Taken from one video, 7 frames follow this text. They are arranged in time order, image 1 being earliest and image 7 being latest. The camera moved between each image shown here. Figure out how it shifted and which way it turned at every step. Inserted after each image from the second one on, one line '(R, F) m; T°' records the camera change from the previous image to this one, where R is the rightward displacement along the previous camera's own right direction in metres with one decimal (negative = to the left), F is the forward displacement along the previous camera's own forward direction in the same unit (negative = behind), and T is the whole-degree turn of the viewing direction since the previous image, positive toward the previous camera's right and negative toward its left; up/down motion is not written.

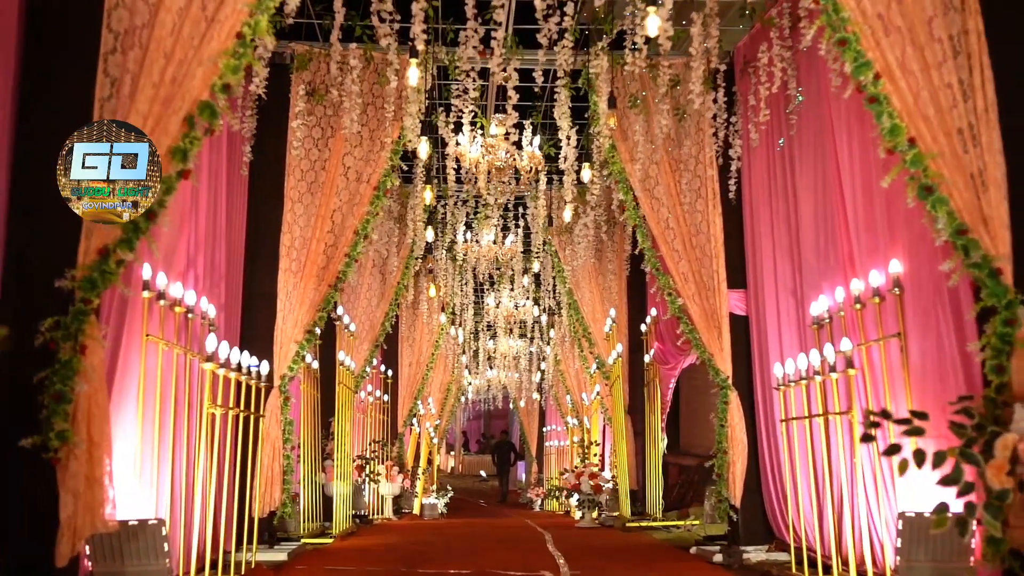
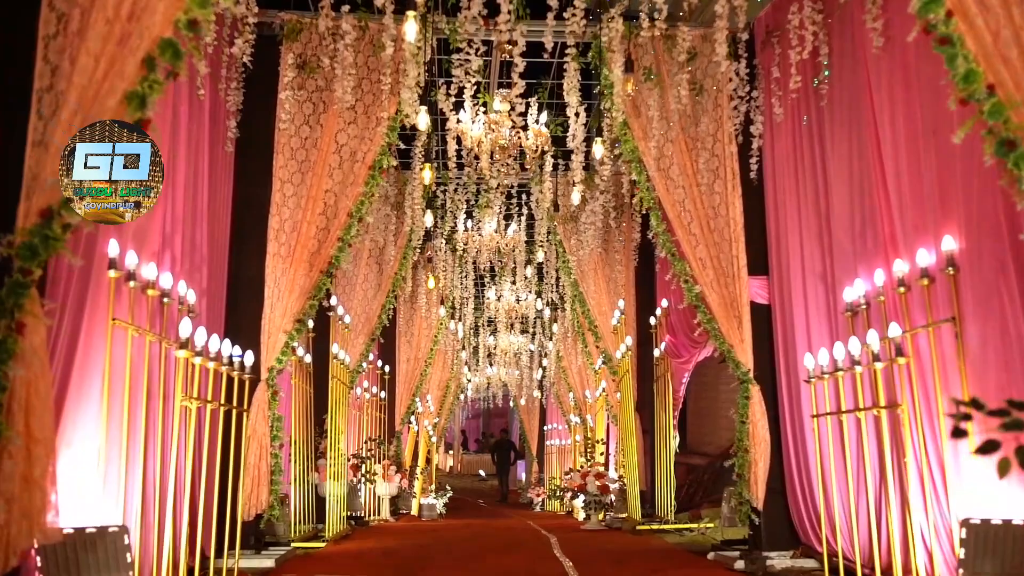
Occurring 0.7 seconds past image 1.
(0.0, +0.4) m; 0°
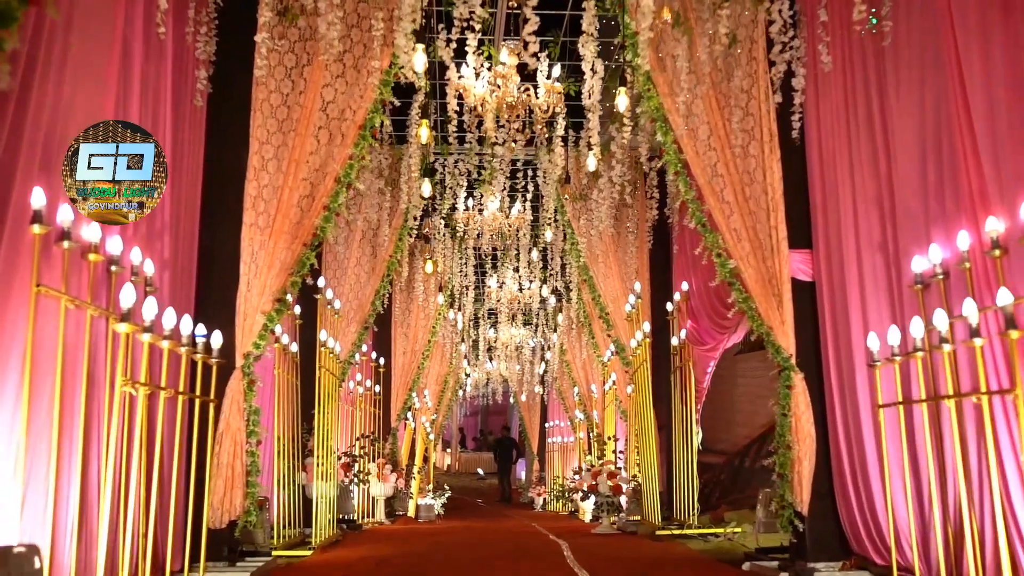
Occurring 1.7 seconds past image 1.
(-0.1, +0.6) m; 0°
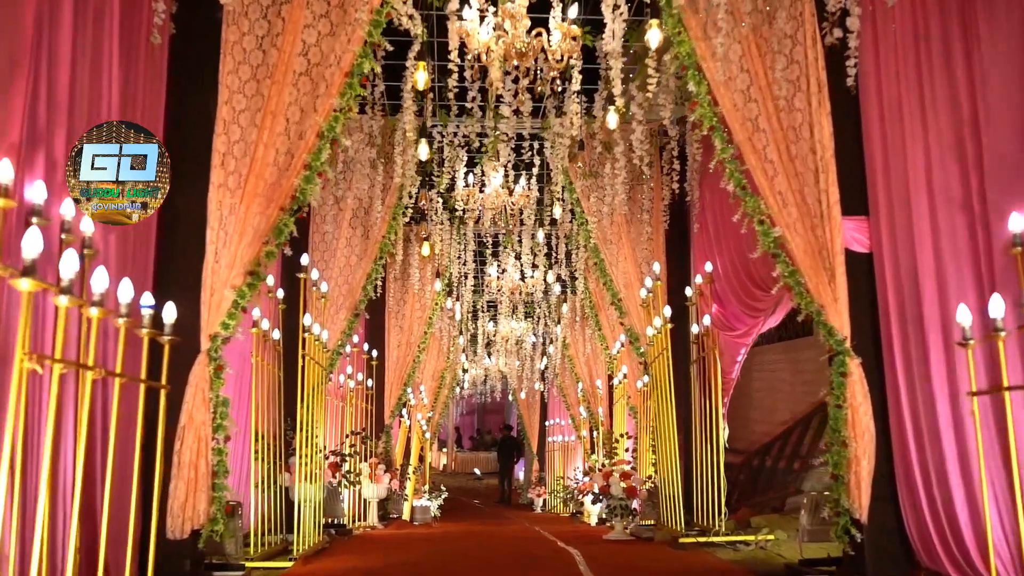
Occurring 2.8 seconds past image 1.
(-0.1, +0.7) m; 0°
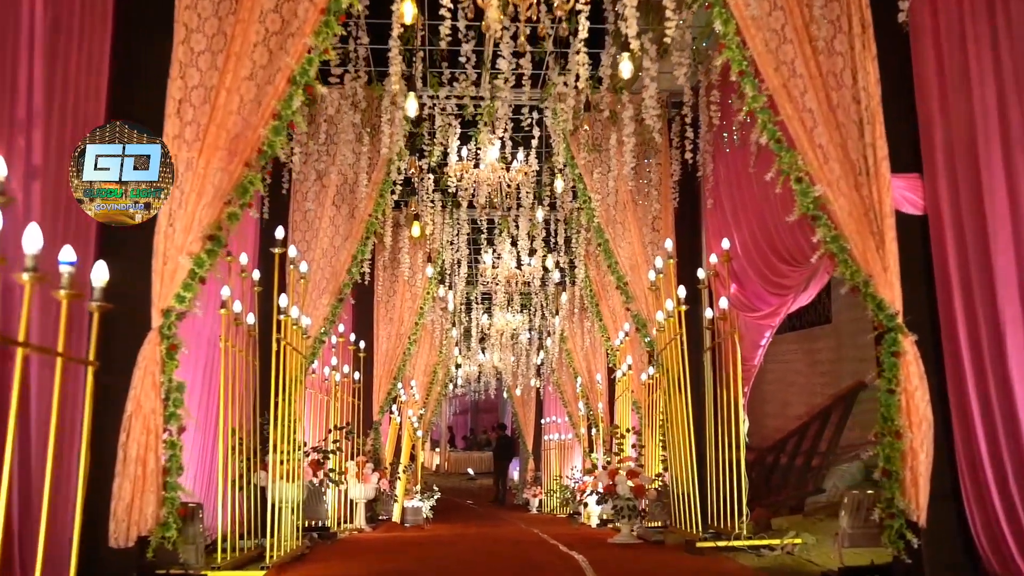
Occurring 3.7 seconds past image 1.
(0.0, +0.5) m; 0°
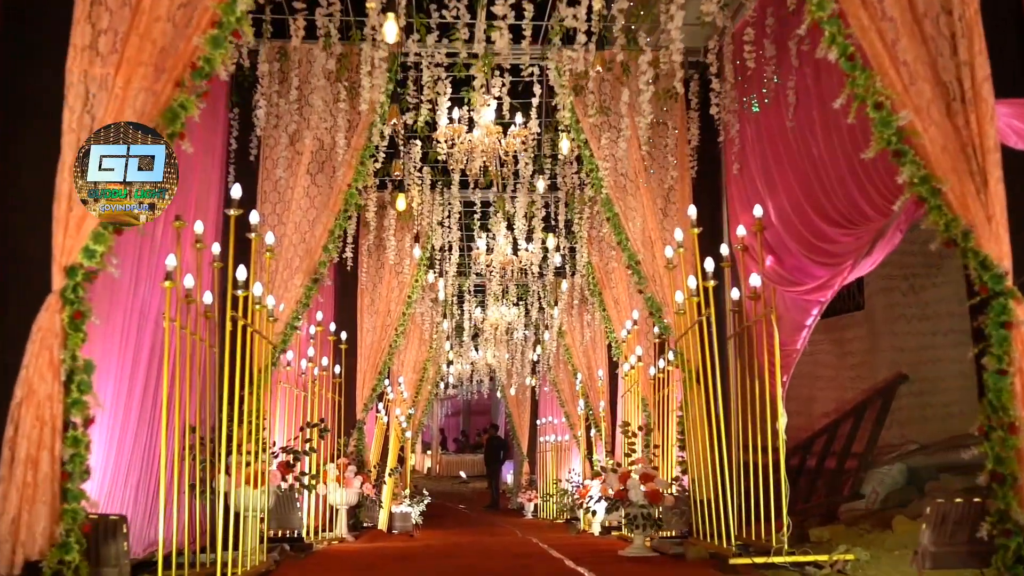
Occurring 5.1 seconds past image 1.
(0.0, +0.8) m; 0°
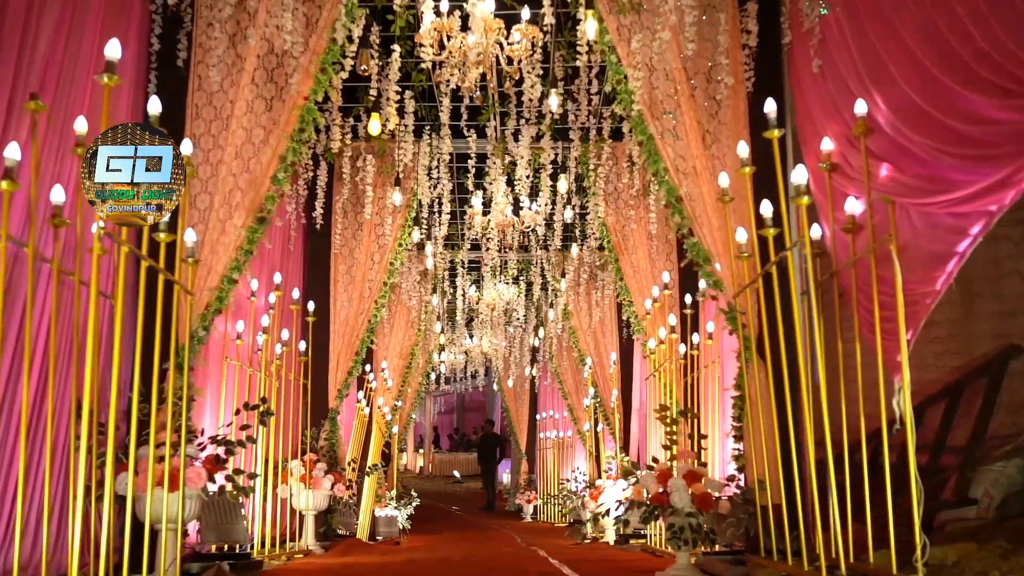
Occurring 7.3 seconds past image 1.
(0.0, +1.3) m; 0°
